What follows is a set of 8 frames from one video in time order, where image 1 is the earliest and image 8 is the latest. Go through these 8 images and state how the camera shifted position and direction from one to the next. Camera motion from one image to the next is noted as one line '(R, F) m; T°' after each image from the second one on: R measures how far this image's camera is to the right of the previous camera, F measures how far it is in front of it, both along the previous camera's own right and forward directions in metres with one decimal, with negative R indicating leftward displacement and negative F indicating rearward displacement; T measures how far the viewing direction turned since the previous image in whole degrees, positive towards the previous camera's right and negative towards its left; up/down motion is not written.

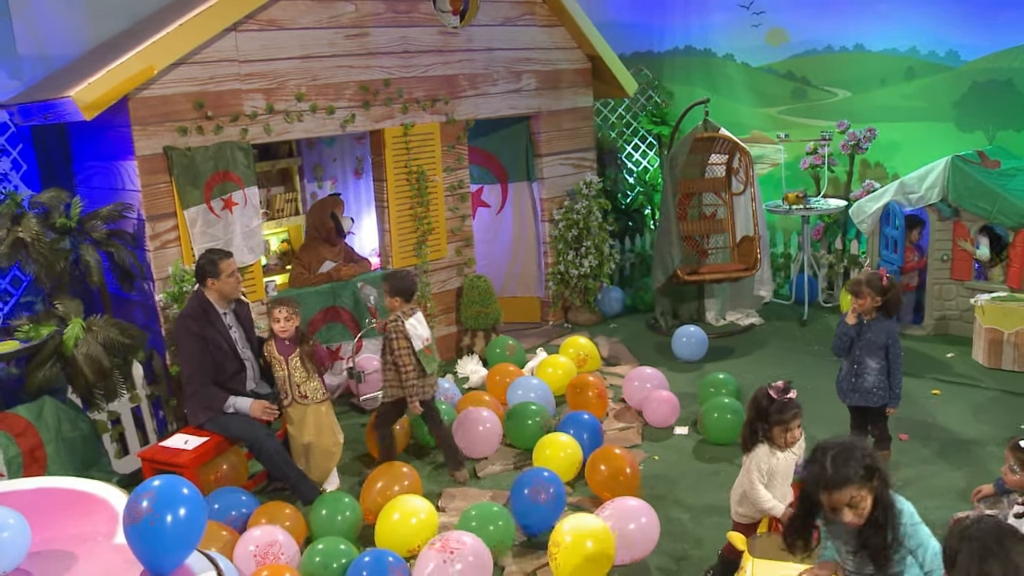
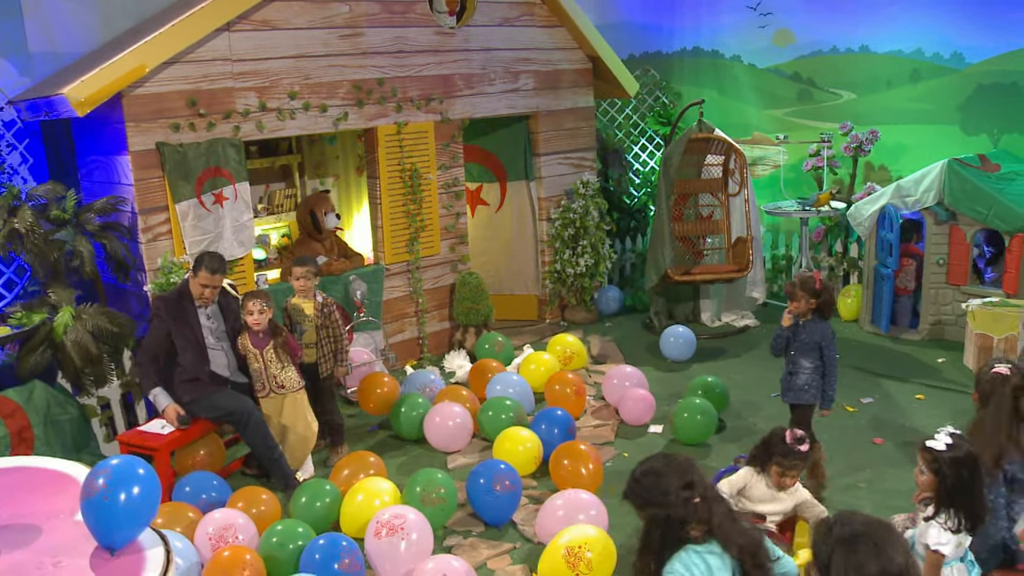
(+0.5, -0.1) m; -3°
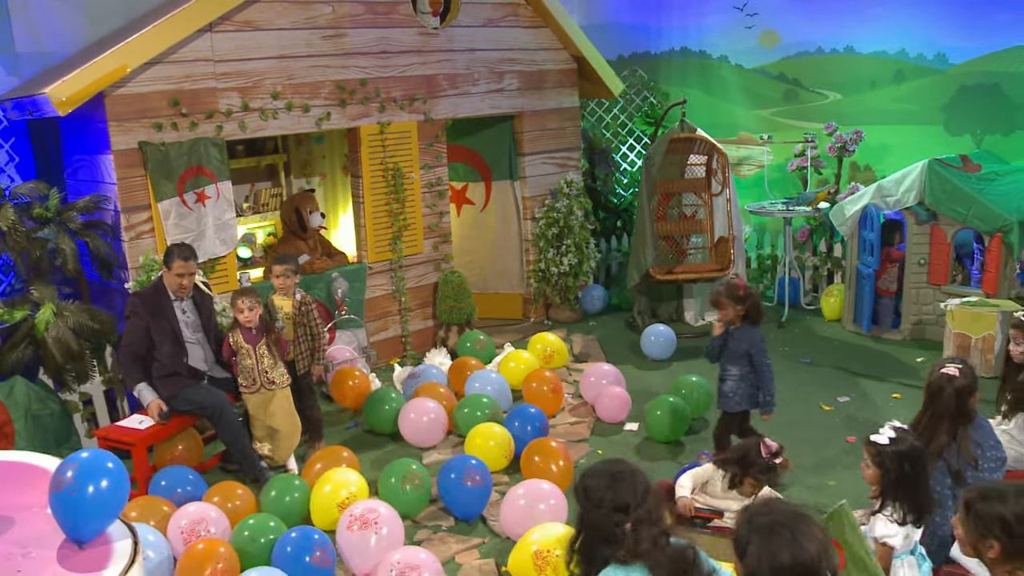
(+0.2, -0.1) m; 0°
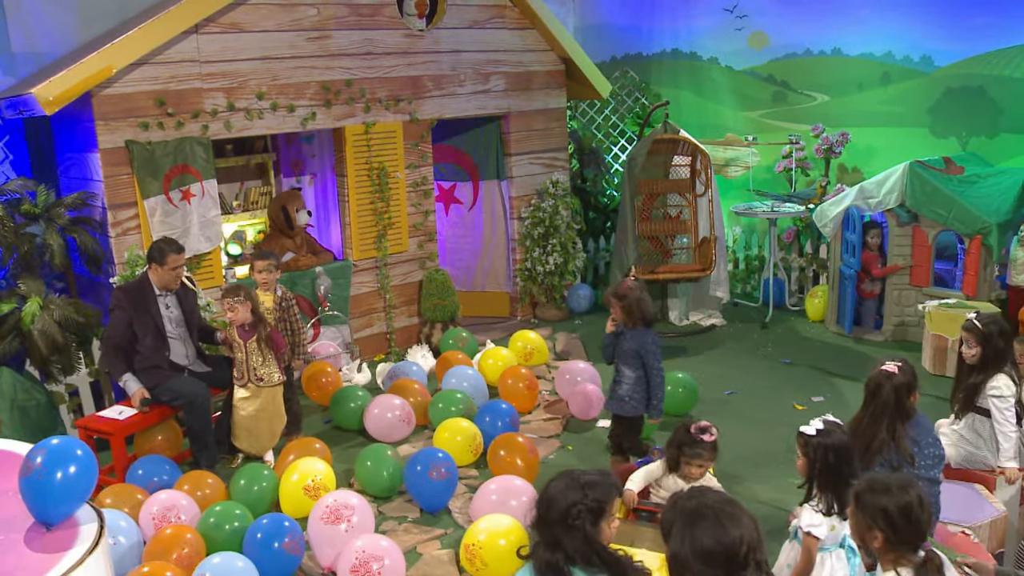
(+0.3, -0.1) m; -1°
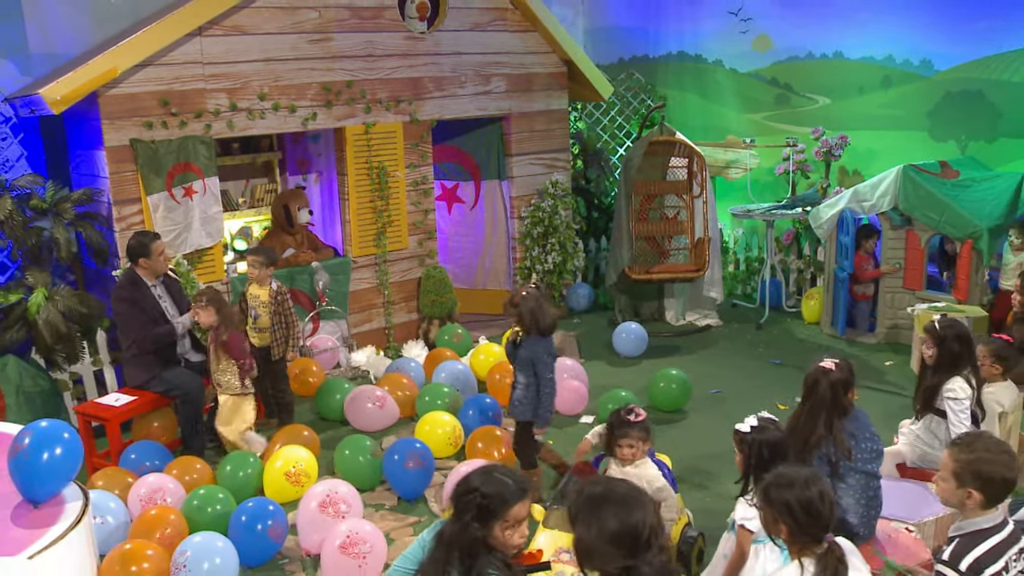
(+0.3, -0.2) m; -2°
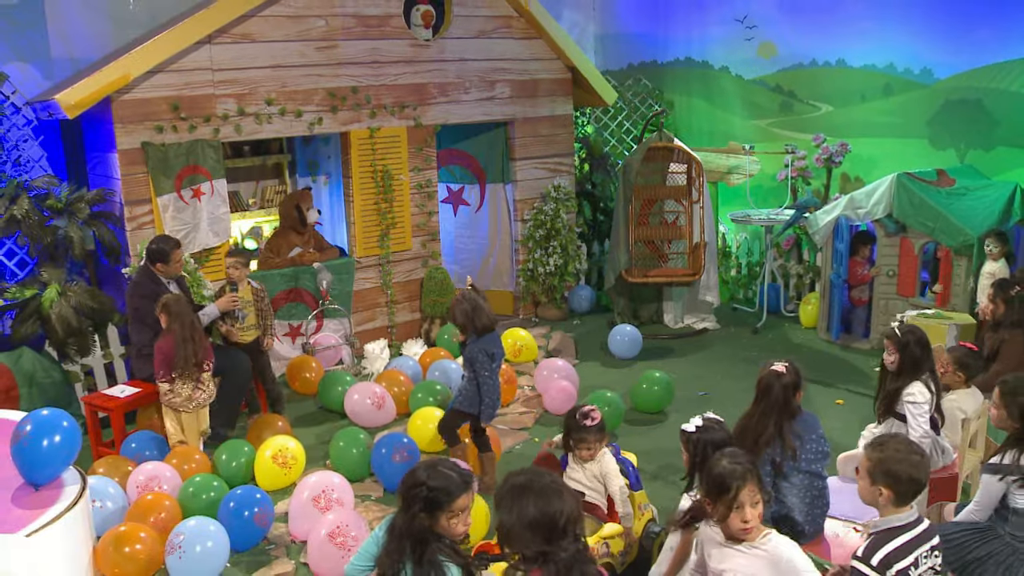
(+0.3, -0.2) m; -2°
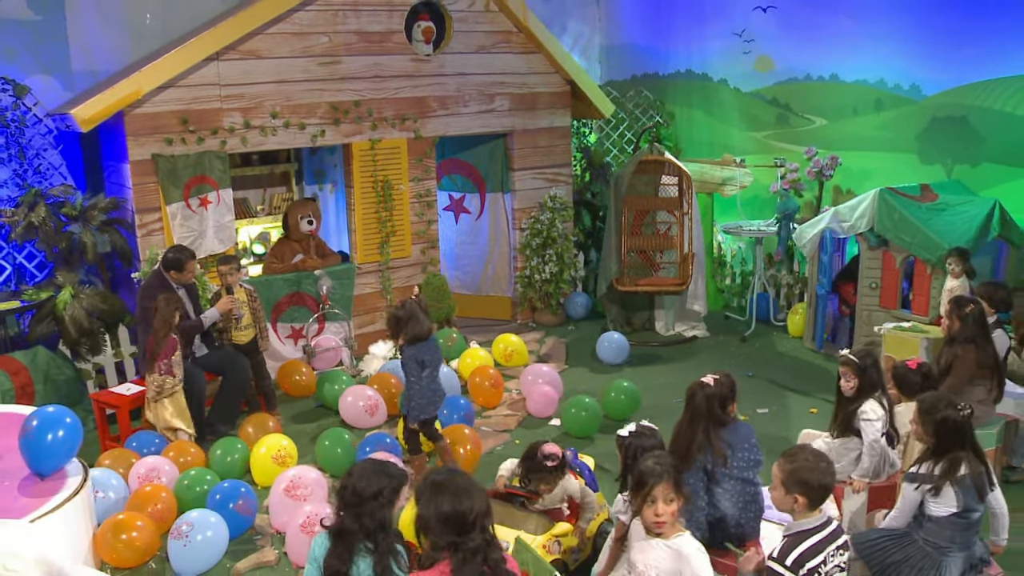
(+0.4, -0.3) m; -2°
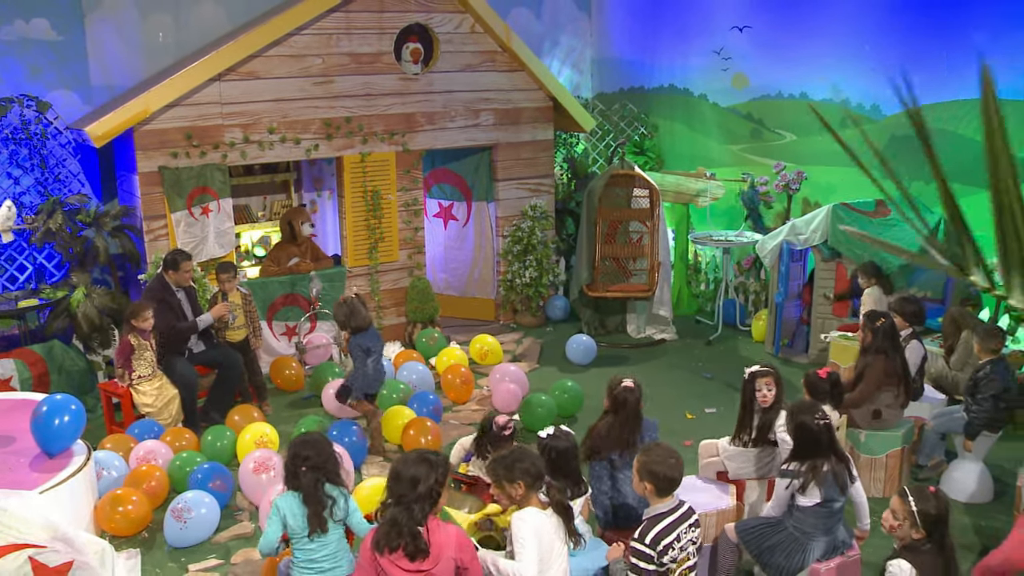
(+0.6, -0.7) m; -2°
